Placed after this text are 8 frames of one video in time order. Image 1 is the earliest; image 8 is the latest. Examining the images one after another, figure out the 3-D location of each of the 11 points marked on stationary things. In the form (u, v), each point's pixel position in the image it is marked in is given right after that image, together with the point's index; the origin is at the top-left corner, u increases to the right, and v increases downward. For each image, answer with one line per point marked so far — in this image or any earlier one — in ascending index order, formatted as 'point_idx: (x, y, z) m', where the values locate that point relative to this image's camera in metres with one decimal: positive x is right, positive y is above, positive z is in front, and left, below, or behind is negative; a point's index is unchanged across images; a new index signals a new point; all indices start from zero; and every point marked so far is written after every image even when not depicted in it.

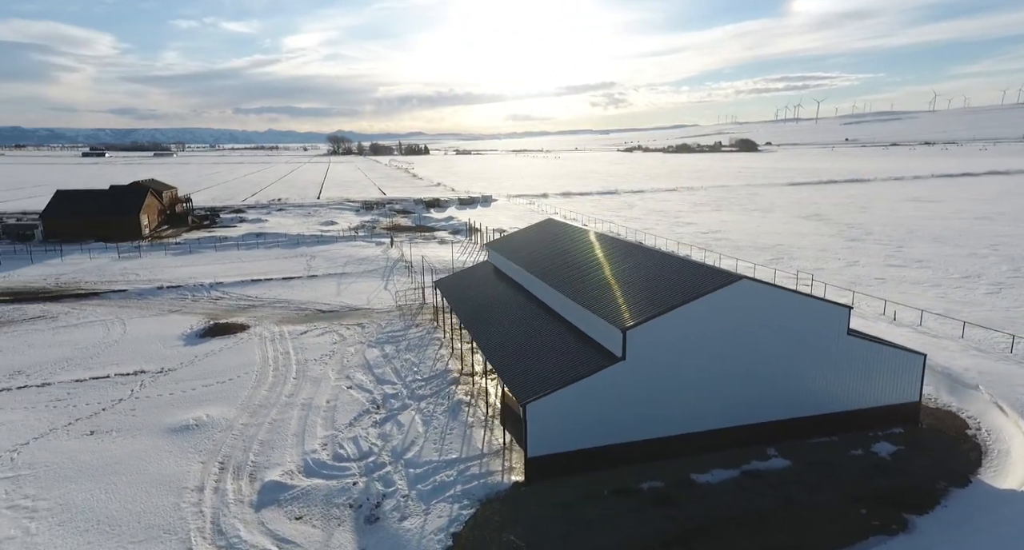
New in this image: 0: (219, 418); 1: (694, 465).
0: (-7.0, -3.3, +14.1) m
1: (+3.7, -3.8, +12.0) m
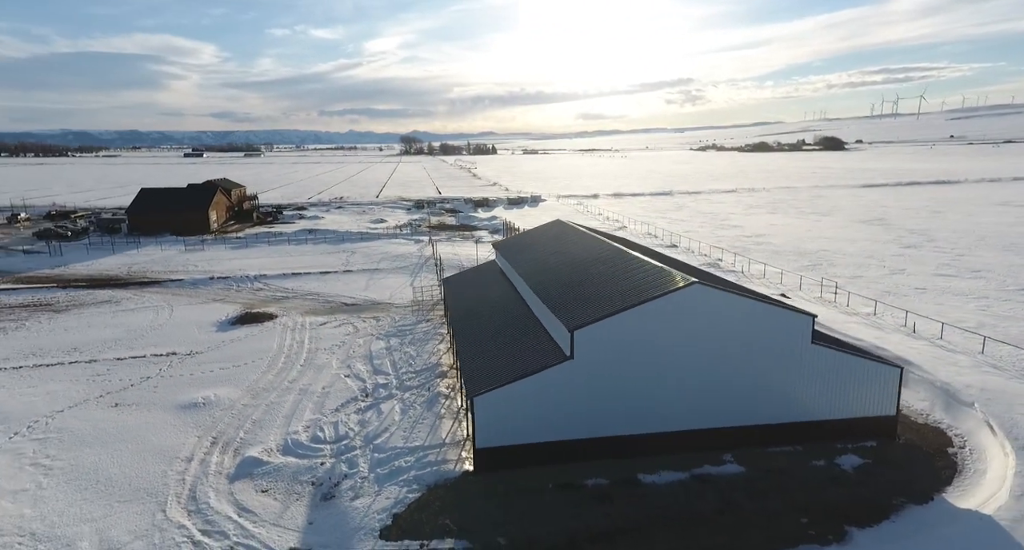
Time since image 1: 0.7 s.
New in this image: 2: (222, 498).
0: (-7.6, -3.2, +15.5) m
1: (+2.7, -3.9, +12.2) m
2: (-5.5, -4.2, +11.2) m
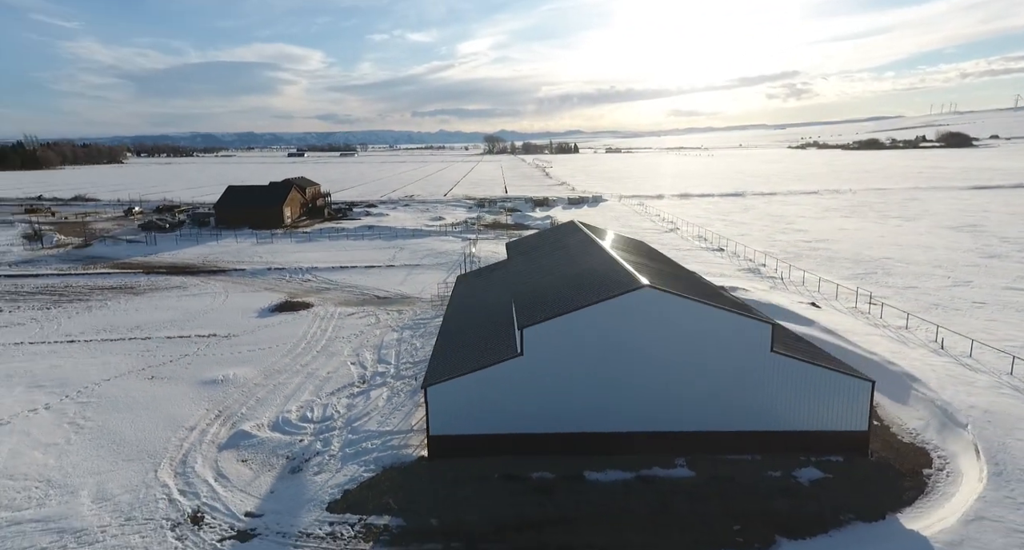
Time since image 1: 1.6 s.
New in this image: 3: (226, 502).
0: (-7.9, -2.9, +17.2) m
1: (+1.8, -4.0, +12.4) m
2: (-6.5, -4.0, +12.6) m
3: (-5.4, -4.3, +11.2) m
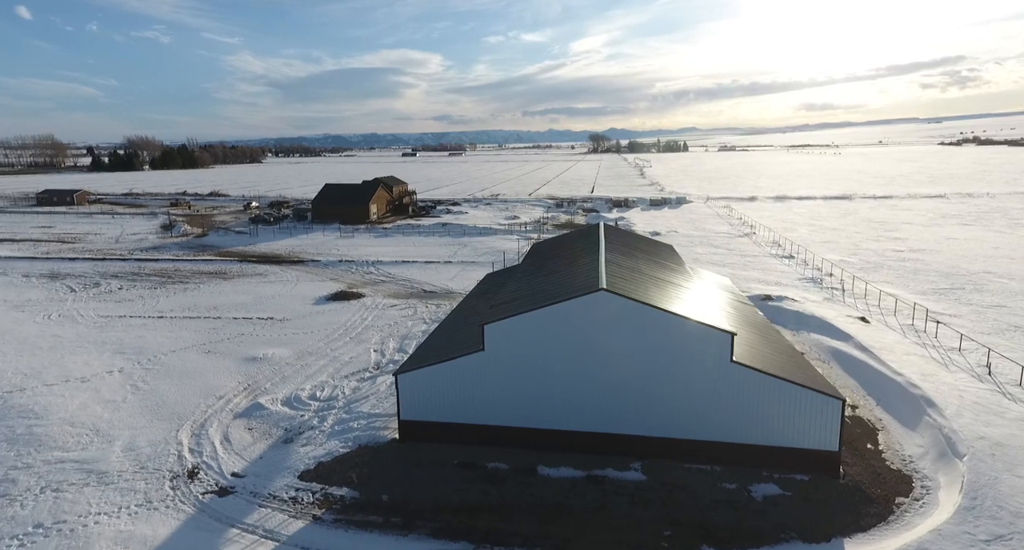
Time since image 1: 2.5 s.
0: (-7.7, -2.6, +19.3) m
1: (+0.9, -4.0, +12.8) m
2: (-7.2, -3.8, +14.5) m
3: (-6.4, -4.1, +13.0) m
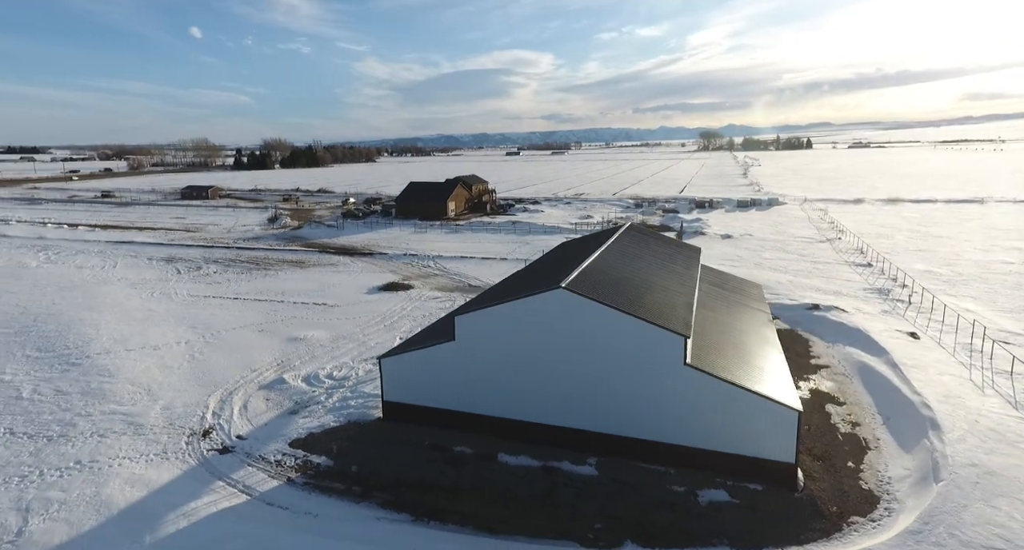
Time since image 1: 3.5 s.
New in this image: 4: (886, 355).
0: (-7.1, -2.2, +21.3) m
1: (+0.1, -3.9, +13.3) m
2: (-7.5, -3.4, +16.5) m
3: (-7.0, -3.8, +14.8) m
4: (+11.2, -2.4, +17.7) m
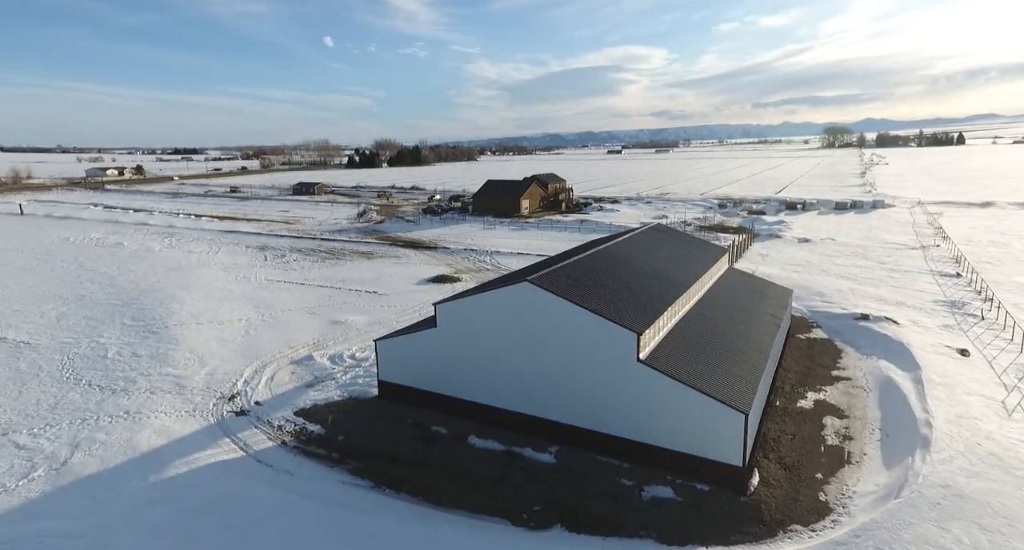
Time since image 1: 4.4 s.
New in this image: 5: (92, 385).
0: (-6.2, -1.8, +23.1) m
1: (-0.5, -3.8, +14.0) m
2: (-7.5, -3.0, +18.5) m
3: (-7.3, -3.3, +16.8) m
4: (+11.2, -2.6, +16.4) m
5: (-12.4, -3.2, +17.4) m
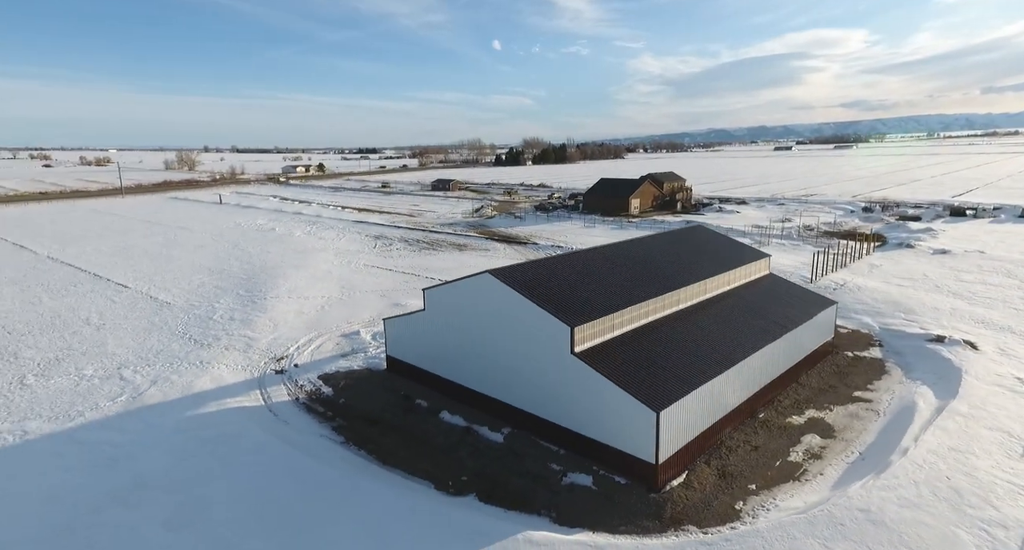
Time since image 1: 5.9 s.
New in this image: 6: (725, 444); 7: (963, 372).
0: (-4.2, -1.3, +25.5) m
1: (-1.3, -3.5, +15.3) m
2: (-6.7, -2.3, +21.4) m
3: (-7.0, -2.7, +19.7) m
4: (+10.7, -3.0, +14.5) m
5: (-11.7, -2.3, +21.7) m
6: (+4.8, -3.8, +13.2) m
7: (+12.4, -2.7, +16.1) m
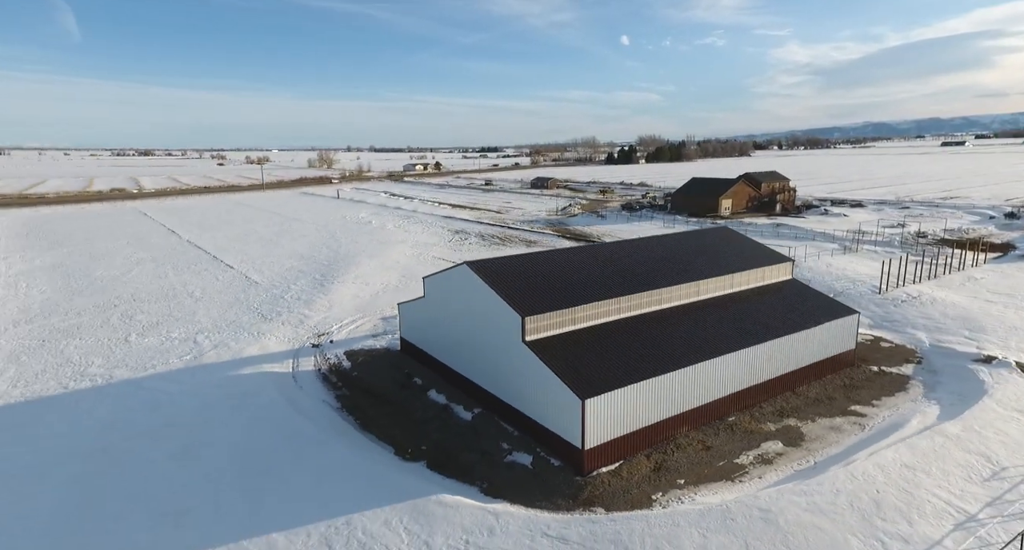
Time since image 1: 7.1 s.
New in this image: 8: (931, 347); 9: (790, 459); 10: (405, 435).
0: (-2.4, -0.9, +27.2) m
1: (-1.7, -3.2, +16.6) m
2: (-5.7, -1.8, +23.7) m
3: (-6.4, -2.2, +22.1) m
4: (+9.9, -3.2, +13.3) m
5: (-10.6, -1.6, +25.0) m
6: (+3.7, -3.8, +13.3) m
7: (+11.8, -2.9, +14.6) m
8: (+13.4, -2.3, +18.9) m
9: (+5.8, -3.9, +12.4) m
10: (-2.6, -3.9, +14.4) m
